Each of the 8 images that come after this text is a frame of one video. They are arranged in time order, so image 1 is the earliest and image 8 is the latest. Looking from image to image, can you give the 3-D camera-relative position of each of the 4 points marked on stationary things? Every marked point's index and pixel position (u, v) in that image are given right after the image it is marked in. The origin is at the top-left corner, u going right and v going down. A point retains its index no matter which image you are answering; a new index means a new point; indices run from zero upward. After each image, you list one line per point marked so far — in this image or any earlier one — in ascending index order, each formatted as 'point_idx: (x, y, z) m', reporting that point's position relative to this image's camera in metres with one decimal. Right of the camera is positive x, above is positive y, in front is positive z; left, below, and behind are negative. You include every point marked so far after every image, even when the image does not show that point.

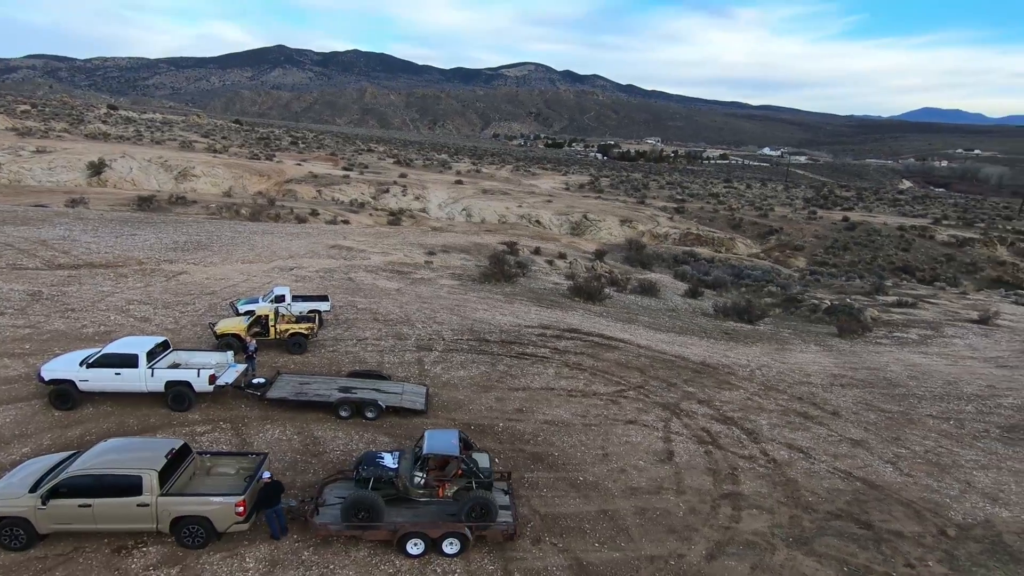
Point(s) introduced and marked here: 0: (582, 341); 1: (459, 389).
0: (+2.3, -1.8, +18.0) m
1: (-1.3, -2.4, +13.3) m
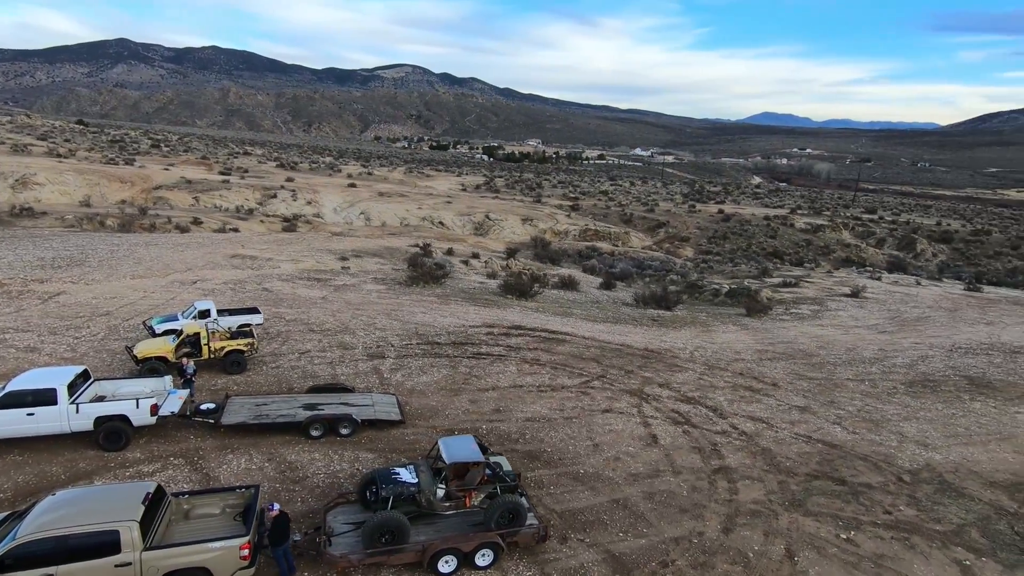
0: (+0.7, -1.6, +17.9) m
1: (-1.9, -2.5, +12.6) m
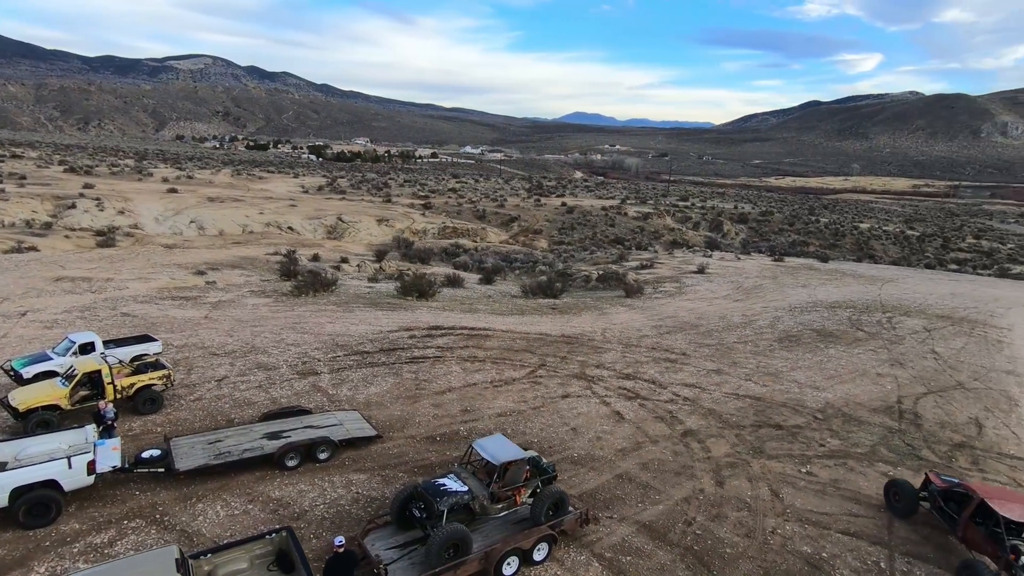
0: (-1.8, -1.5, +17.7) m
1: (-2.7, -2.5, +12.0) m
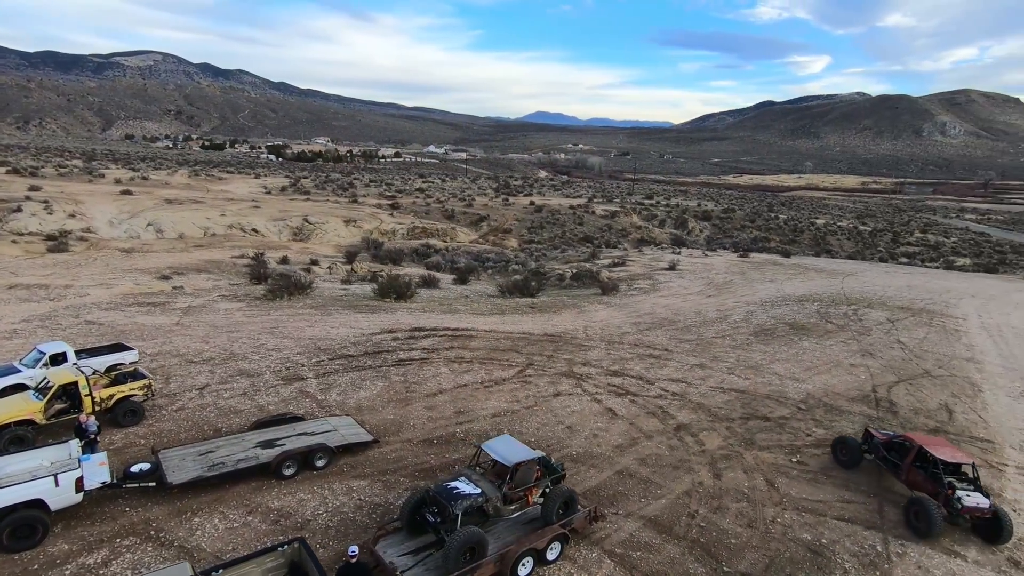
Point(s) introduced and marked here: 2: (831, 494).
0: (-2.3, -1.6, +17.6) m
1: (-2.8, -2.6, +11.8) m
2: (+5.4, -3.5, +9.4) m
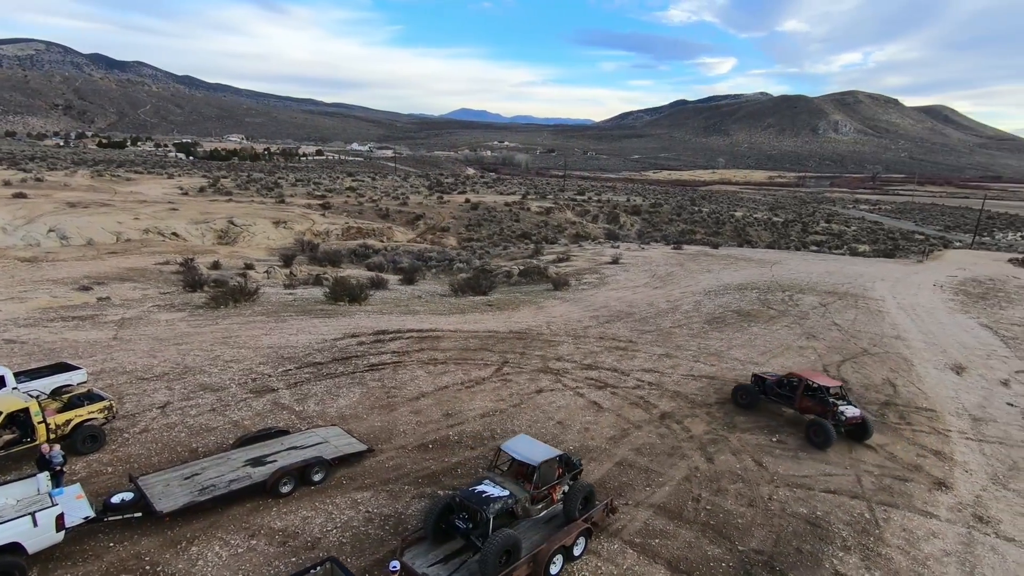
0: (-3.3, -1.6, +17.2) m
1: (-3.0, -2.7, +11.3) m
2: (+5.5, -3.3, +10.0) m
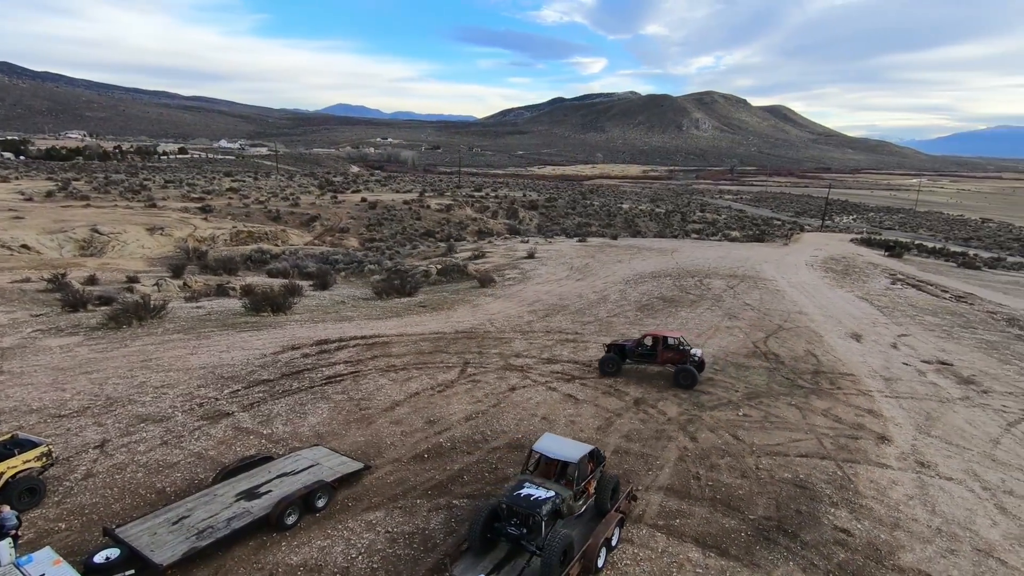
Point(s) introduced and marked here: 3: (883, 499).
0: (-4.7, -1.8, +16.3) m
1: (-3.3, -2.8, +10.6) m
2: (+5.4, -3.0, +11.0) m
3: (+6.1, -3.5, +9.0) m
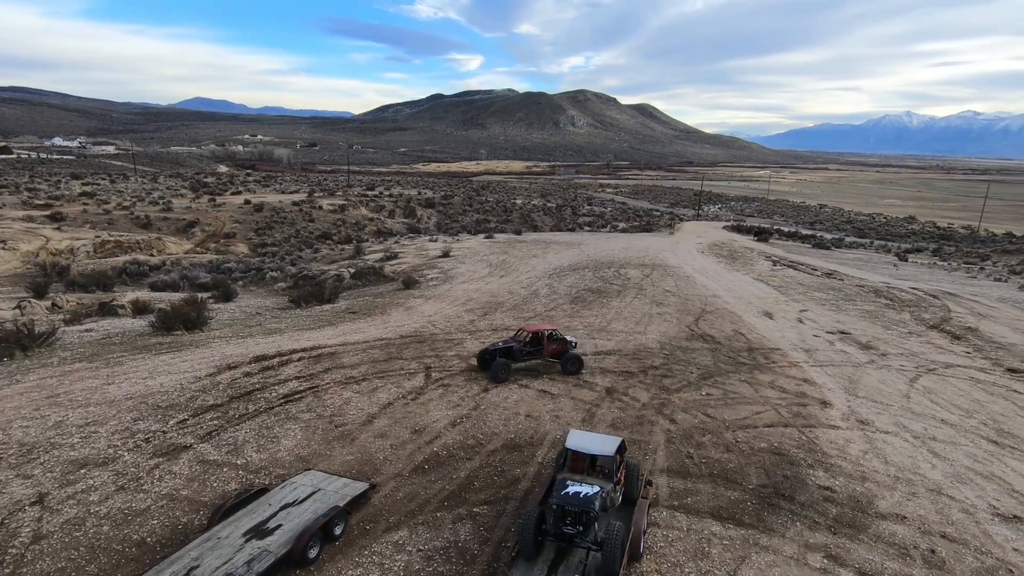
0: (-5.9, -2.0, +15.2) m
1: (-3.3, -3.0, +10.0) m
2: (+5.1, -2.7, +12.0) m
3: (+6.2, -3.1, +10.2) m
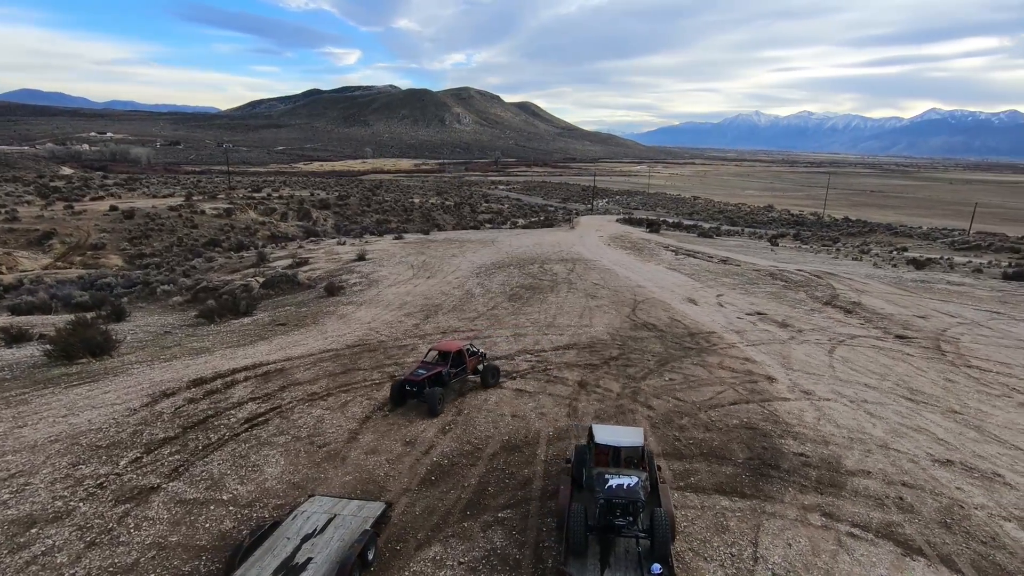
0: (-6.8, -2.4, +14.0) m
1: (-3.2, -3.2, +9.4) m
2: (+4.6, -2.4, +12.9) m
3: (+6.0, -2.8, +11.4) m
